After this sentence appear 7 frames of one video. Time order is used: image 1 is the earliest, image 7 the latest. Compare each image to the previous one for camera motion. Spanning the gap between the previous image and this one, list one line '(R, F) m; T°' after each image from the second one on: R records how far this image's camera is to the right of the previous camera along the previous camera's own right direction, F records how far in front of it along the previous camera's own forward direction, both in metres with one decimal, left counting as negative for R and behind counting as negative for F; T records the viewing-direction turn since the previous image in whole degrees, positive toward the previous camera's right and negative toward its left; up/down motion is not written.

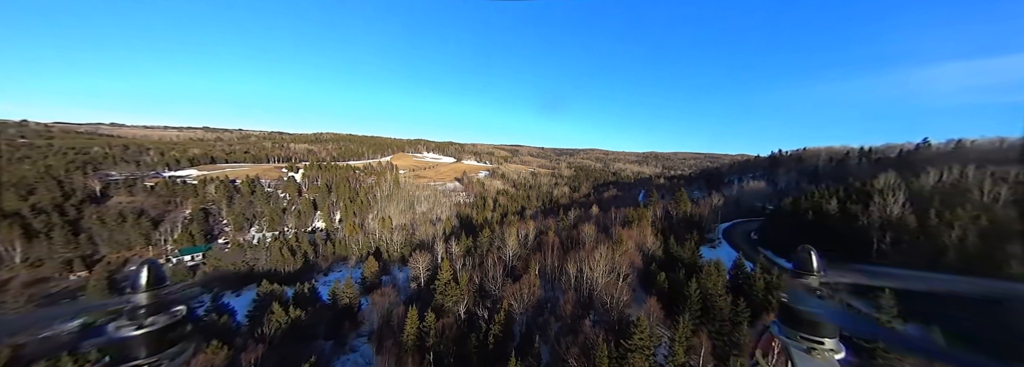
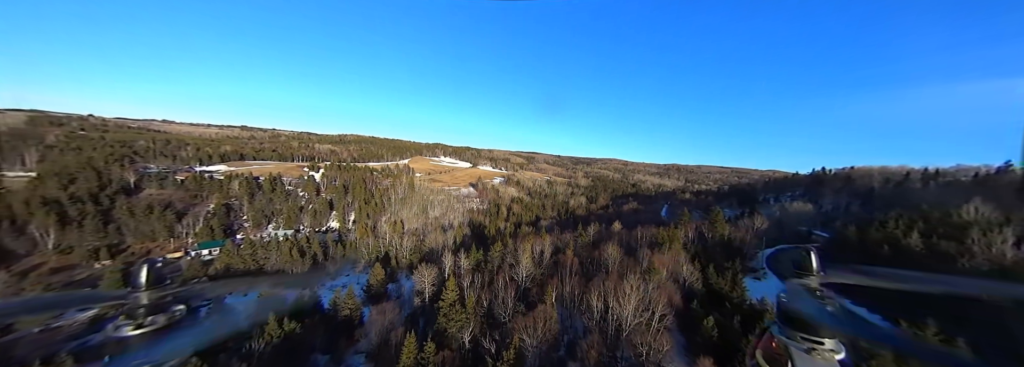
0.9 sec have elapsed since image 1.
(-0.1, +1.0) m; -3°
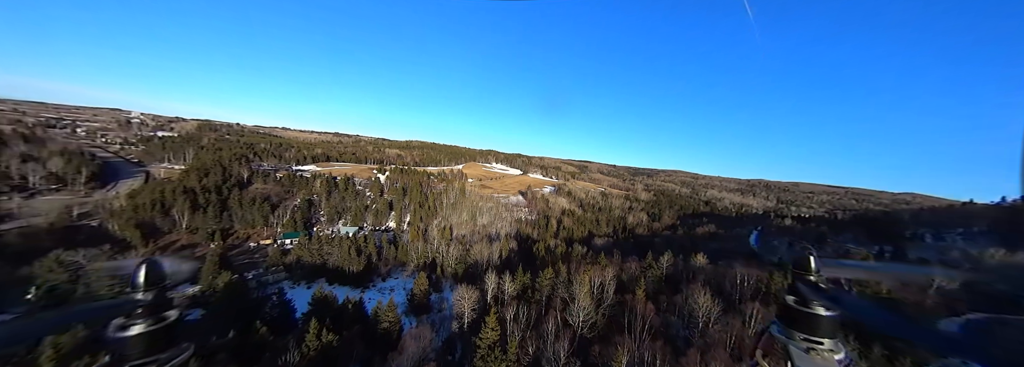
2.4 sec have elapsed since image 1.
(-0.3, +1.5) m; -11°
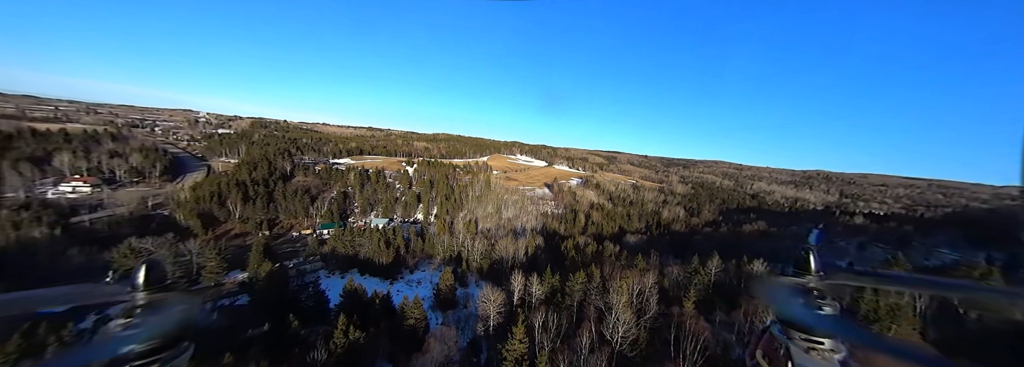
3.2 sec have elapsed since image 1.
(-0.1, +0.8) m; -6°
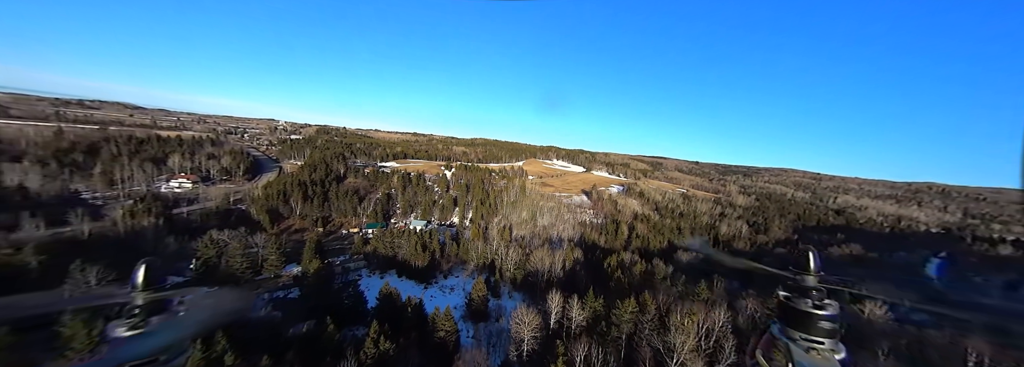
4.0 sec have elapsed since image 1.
(-0.1, +0.8) m; -8°
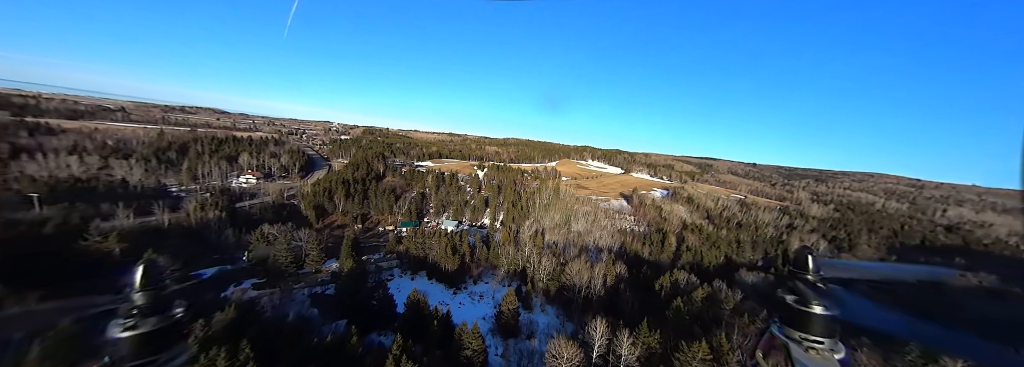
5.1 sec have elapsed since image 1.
(-0.2, +1.2) m; -7°
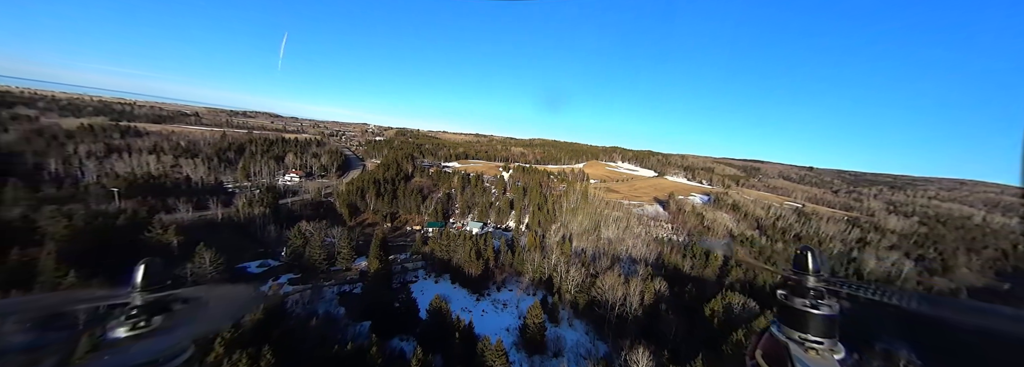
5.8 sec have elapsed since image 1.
(-0.1, +0.8) m; -6°
